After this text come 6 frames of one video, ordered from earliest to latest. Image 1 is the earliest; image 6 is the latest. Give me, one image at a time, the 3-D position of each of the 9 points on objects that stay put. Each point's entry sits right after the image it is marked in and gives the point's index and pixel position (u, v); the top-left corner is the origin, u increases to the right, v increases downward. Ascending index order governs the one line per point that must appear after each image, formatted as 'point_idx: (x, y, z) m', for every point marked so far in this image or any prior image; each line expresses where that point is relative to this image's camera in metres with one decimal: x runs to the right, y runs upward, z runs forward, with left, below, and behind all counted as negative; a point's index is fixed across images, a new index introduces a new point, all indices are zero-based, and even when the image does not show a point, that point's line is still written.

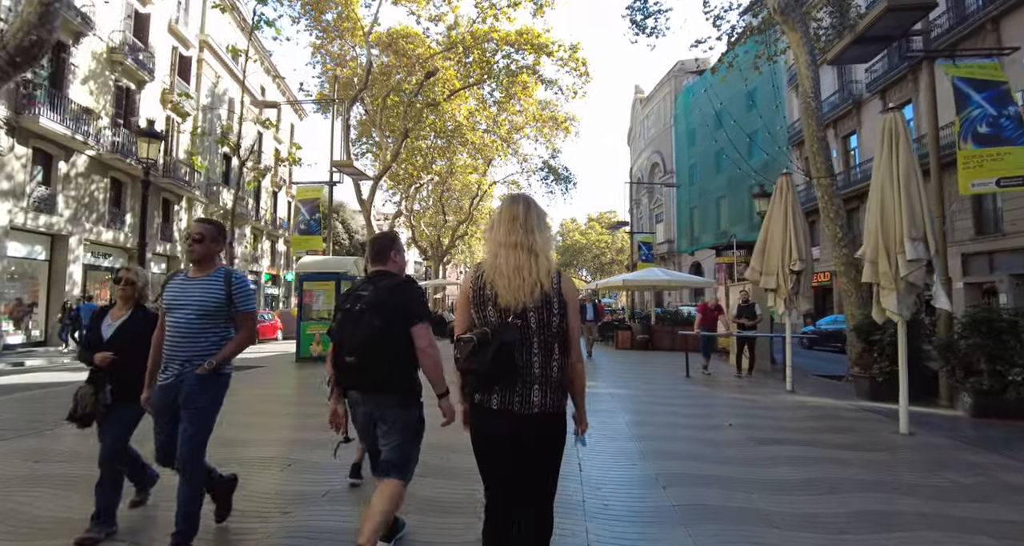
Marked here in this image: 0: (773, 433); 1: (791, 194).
0: (+2.6, -1.6, +6.4) m
1: (+4.0, +1.1, +9.3) m
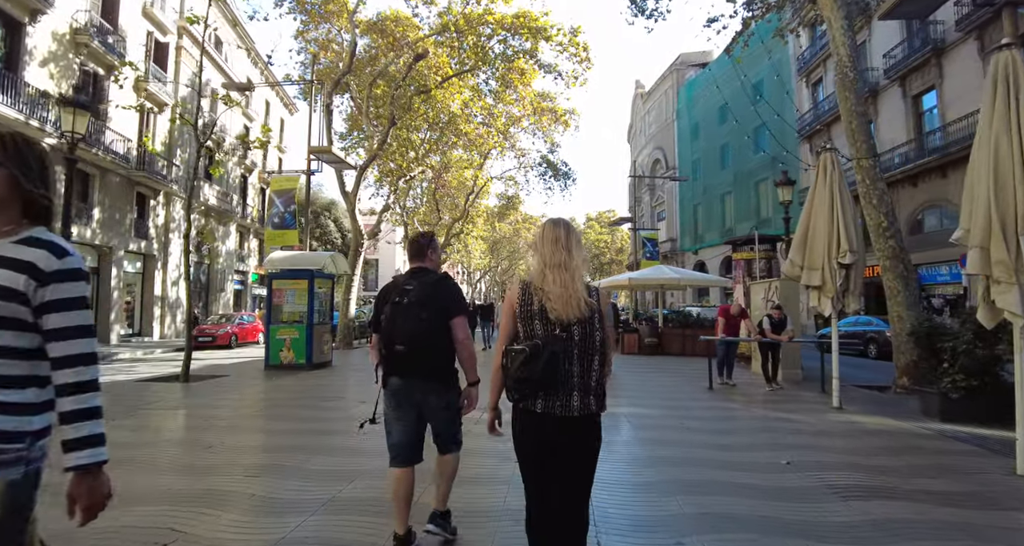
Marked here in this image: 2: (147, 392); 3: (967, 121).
0: (+2.5, -1.5, +4.9) m
1: (+3.9, +1.2, +7.8) m
2: (-6.0, -1.9, +10.5) m
3: (+14.0, +4.7, +19.7) m
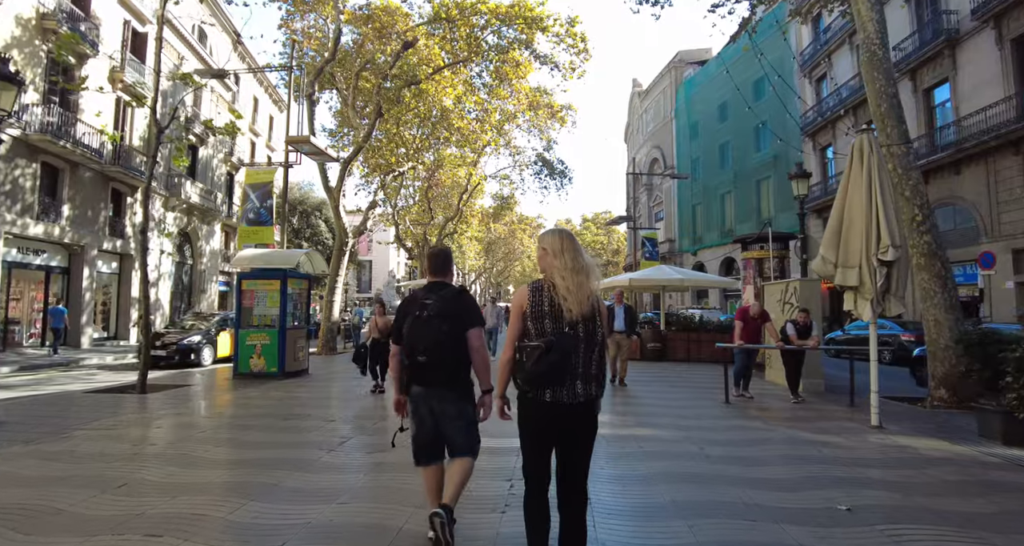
0: (+2.4, -1.5, +3.8) m
1: (+3.8, +1.2, +6.7) m
2: (-6.1, -1.9, +9.4) m
3: (+13.8, +4.6, +18.8) m
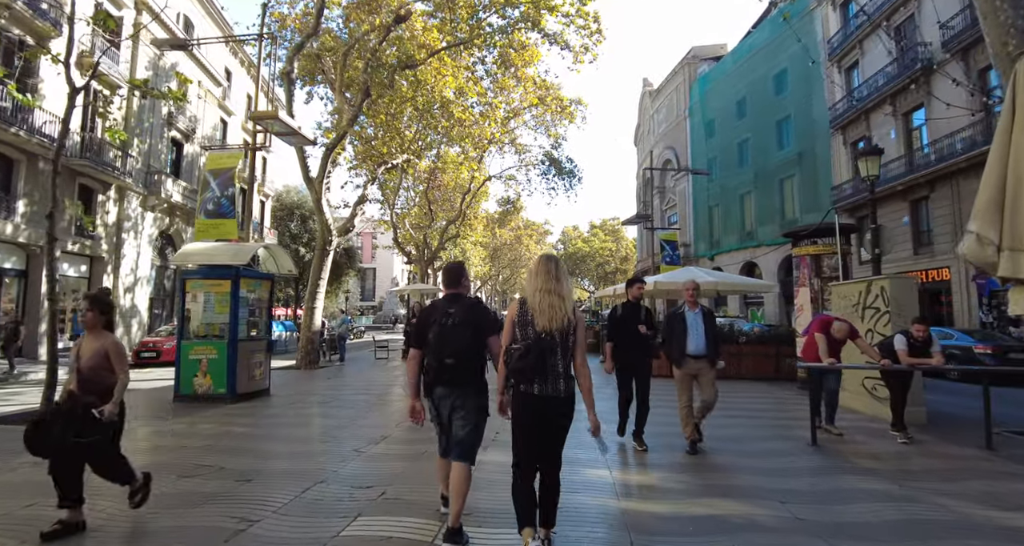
0: (+2.4, -1.3, +1.6) m
1: (+3.8, +1.3, +4.5) m
2: (-6.1, -1.9, +7.2) m
3: (+13.9, +4.6, +16.5) m
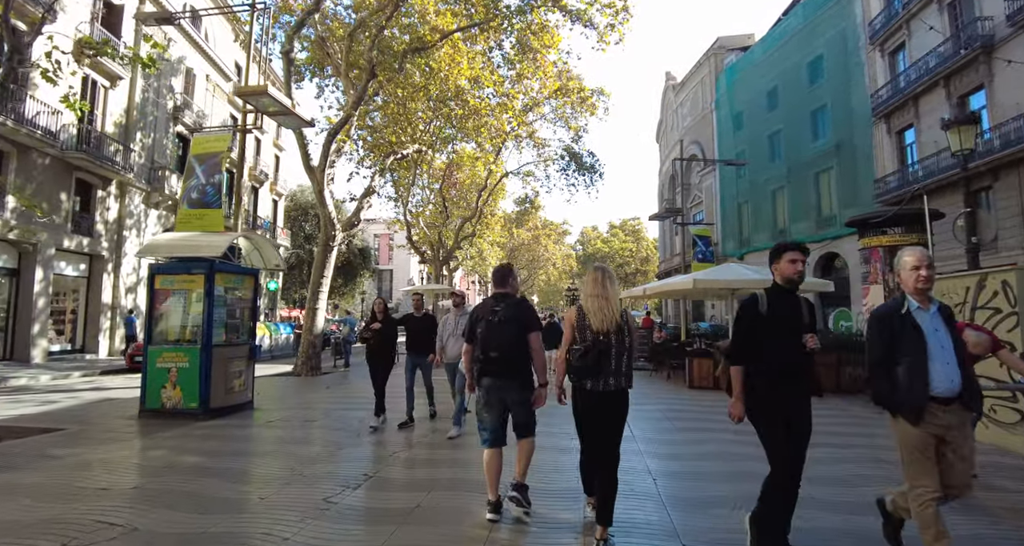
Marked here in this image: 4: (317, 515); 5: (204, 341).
0: (+2.5, -1.2, 0.0) m
1: (+4.0, +1.4, +2.9) m
2: (-5.8, -1.8, +5.9) m
3: (+14.4, +4.6, +14.6) m
4: (-1.3, -1.5, +4.2) m
5: (-3.8, -0.8, +8.0) m
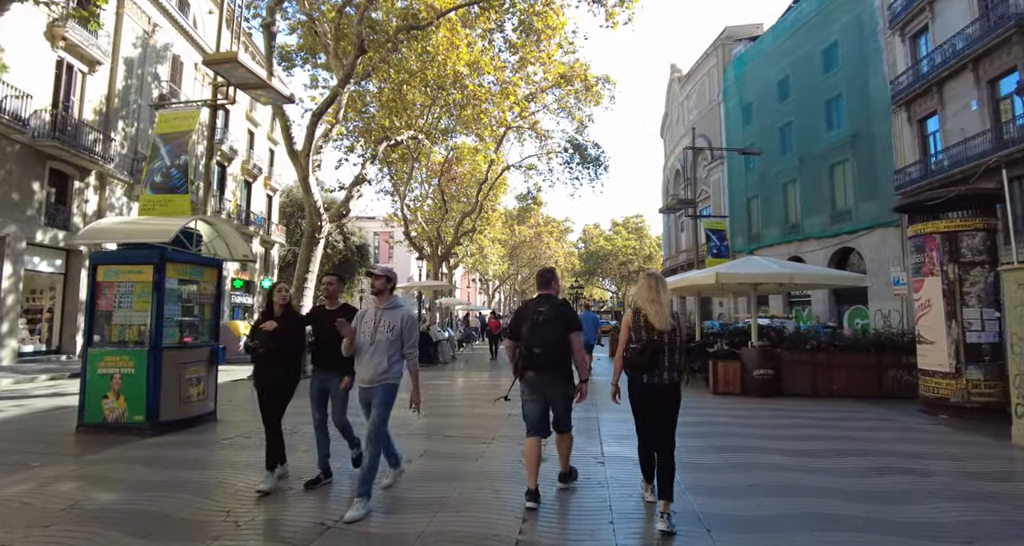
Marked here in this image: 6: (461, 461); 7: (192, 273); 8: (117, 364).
0: (+2.5, -1.1, -1.2) m
1: (+4.0, +1.5, +1.7) m
2: (-5.8, -1.7, +4.7) m
3: (+14.4, +4.8, +13.4) m
4: (-1.2, -1.4, +2.9) m
5: (-3.8, -0.7, +6.8) m
6: (-0.4, -1.7, +5.8) m
7: (-3.7, 0.0, +7.4) m
8: (-4.2, -1.0, +6.9) m
